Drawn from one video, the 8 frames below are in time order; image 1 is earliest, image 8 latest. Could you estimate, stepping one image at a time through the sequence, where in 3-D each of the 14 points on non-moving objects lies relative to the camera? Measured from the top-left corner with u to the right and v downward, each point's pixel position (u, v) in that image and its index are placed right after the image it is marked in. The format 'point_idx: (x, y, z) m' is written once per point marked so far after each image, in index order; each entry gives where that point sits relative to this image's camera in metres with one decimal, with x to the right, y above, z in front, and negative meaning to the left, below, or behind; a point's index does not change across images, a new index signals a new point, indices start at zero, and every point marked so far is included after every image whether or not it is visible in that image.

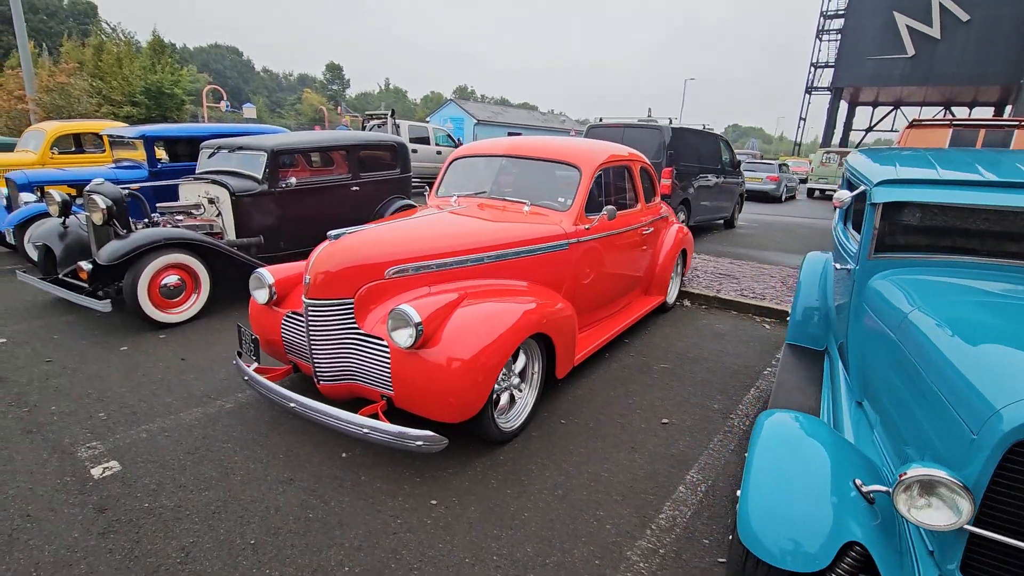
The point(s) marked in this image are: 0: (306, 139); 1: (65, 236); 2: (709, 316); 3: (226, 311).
0: (-2.4, +1.7, +6.0) m
1: (-4.4, +0.5, +5.1) m
2: (+2.2, -0.3, +5.6) m
3: (-2.9, -0.2, +5.1) m
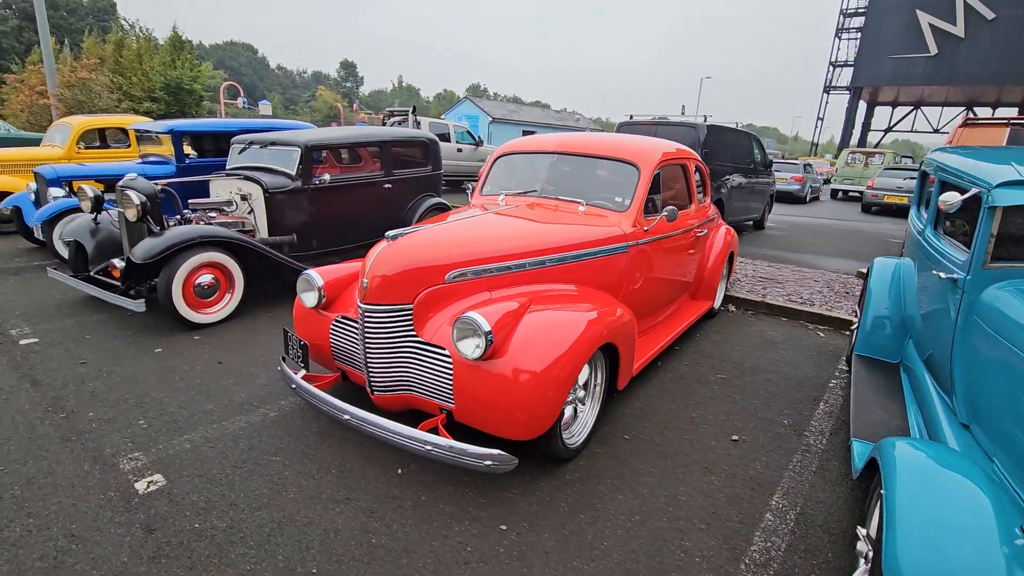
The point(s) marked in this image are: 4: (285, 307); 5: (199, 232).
0: (-2.0, +1.7, +5.8) m
1: (-4.0, +0.5, +4.9) m
2: (+2.6, -0.4, +5.4) m
3: (-2.5, -0.2, +4.9) m
4: (-2.3, -0.2, +5.1) m
5: (-2.7, +0.5, +4.4) m
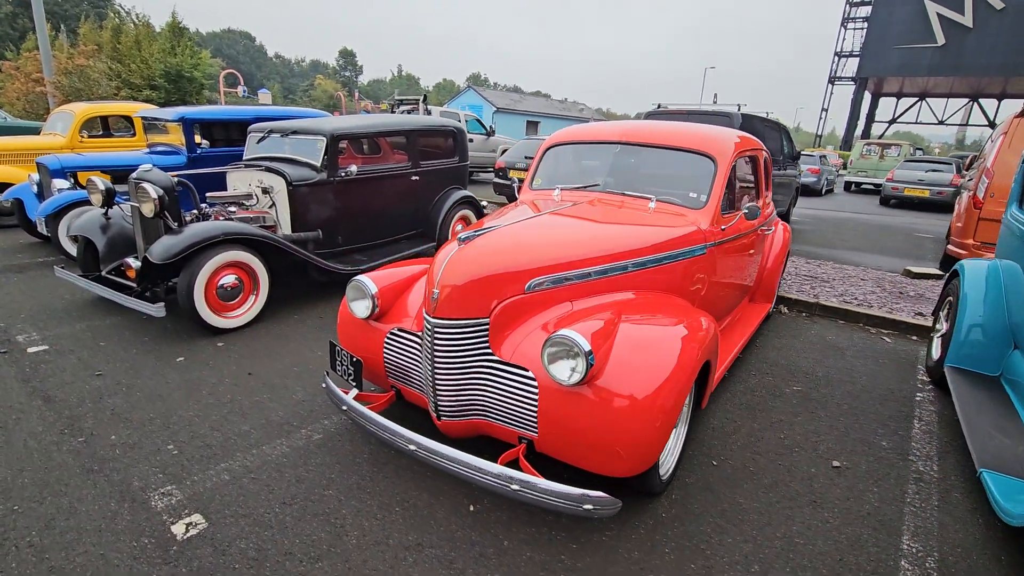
0: (-1.5, +1.7, +5.4) m
1: (-3.6, +0.5, +4.5) m
2: (+3.0, -0.4, +5.0) m
3: (-2.0, -0.2, +4.6) m
4: (-1.9, -0.2, +4.7) m
5: (-2.3, +0.5, +4.1) m
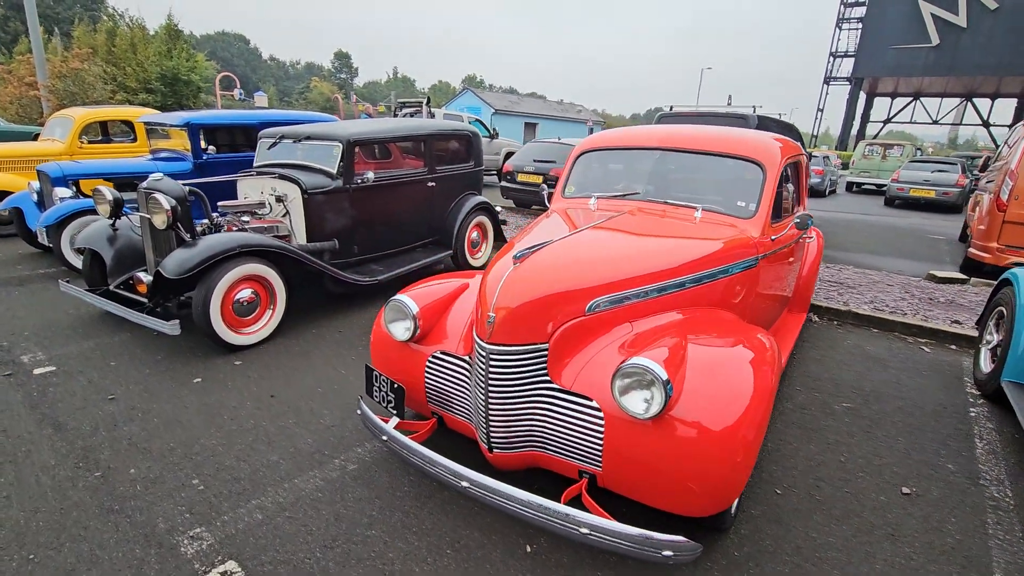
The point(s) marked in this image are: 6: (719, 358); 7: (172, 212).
0: (-1.3, +1.6, +5.2) m
1: (-3.4, +0.4, +4.3) m
2: (+3.2, -0.5, +4.8) m
3: (-1.8, -0.4, +4.4) m
4: (-1.6, -0.3, +4.5) m
5: (-2.1, +0.4, +3.9) m
6: (+0.9, -0.3, +2.2) m
7: (-2.5, +0.6, +3.8) m
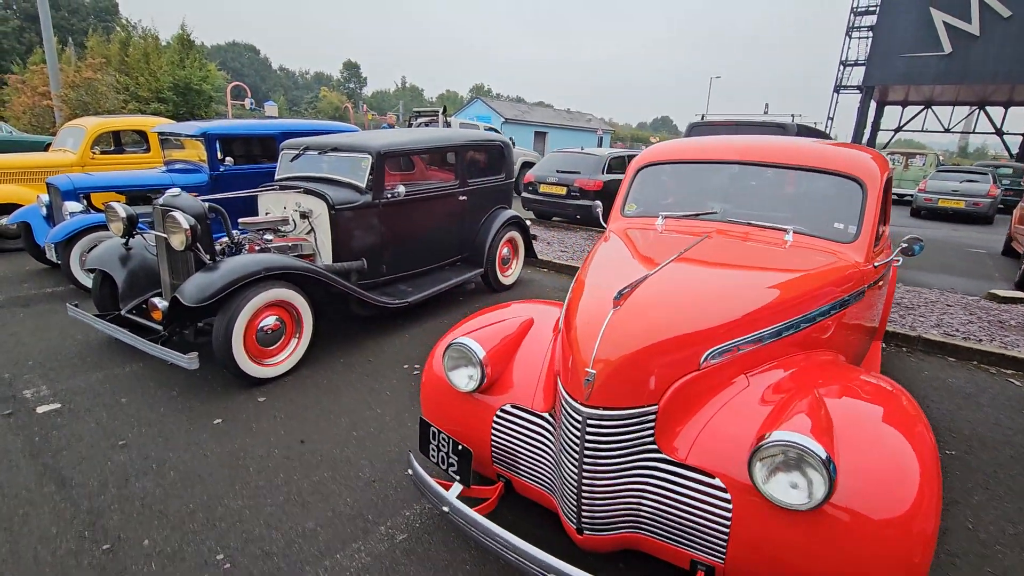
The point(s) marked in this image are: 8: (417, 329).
0: (-1.0, +1.4, +4.9) m
1: (-3.0, +0.2, +4.0) m
2: (+3.6, -0.7, +4.4) m
3: (-1.4, -0.6, +4.0) m
4: (-1.3, -0.5, +4.2) m
5: (-1.7, +0.2, +3.5) m
6: (+1.2, -0.5, +1.8) m
7: (-2.2, +0.4, +3.4) m
8: (-0.9, -0.4, +4.7) m
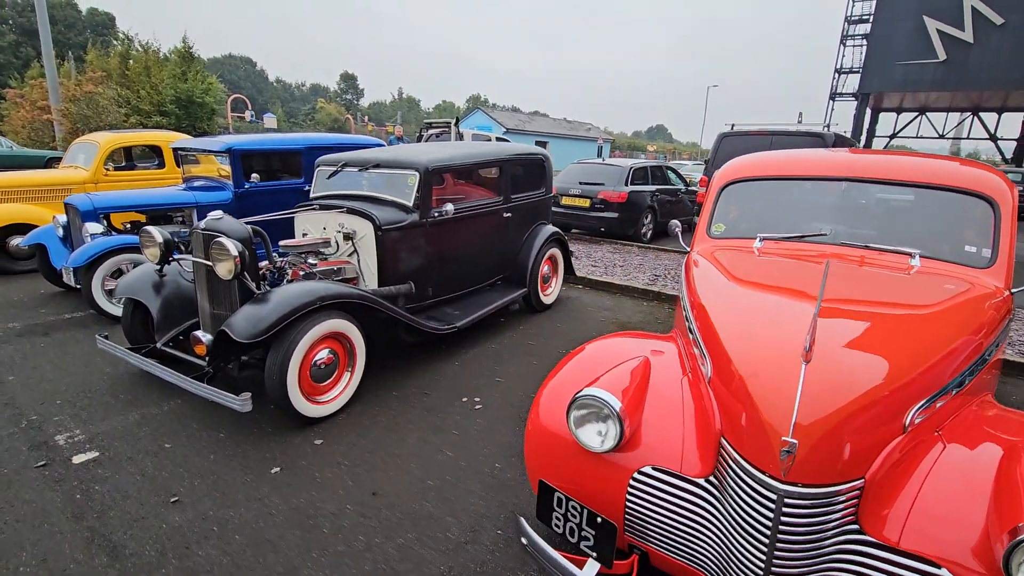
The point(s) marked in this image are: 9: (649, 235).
0: (-0.5, +1.2, +4.6) m
1: (-2.5, 0.0, +3.7) m
2: (+4.1, -0.8, +4.2) m
3: (-1.0, -0.8, +3.7) m
4: (-0.8, -0.7, +3.9) m
5: (-1.2, 0.0, +3.2) m
6: (+1.7, -0.6, +1.5) m
7: (-1.7, +0.2, +3.2) m
8: (-0.4, -0.6, +4.4) m
9: (+2.8, +1.1, +10.3) m
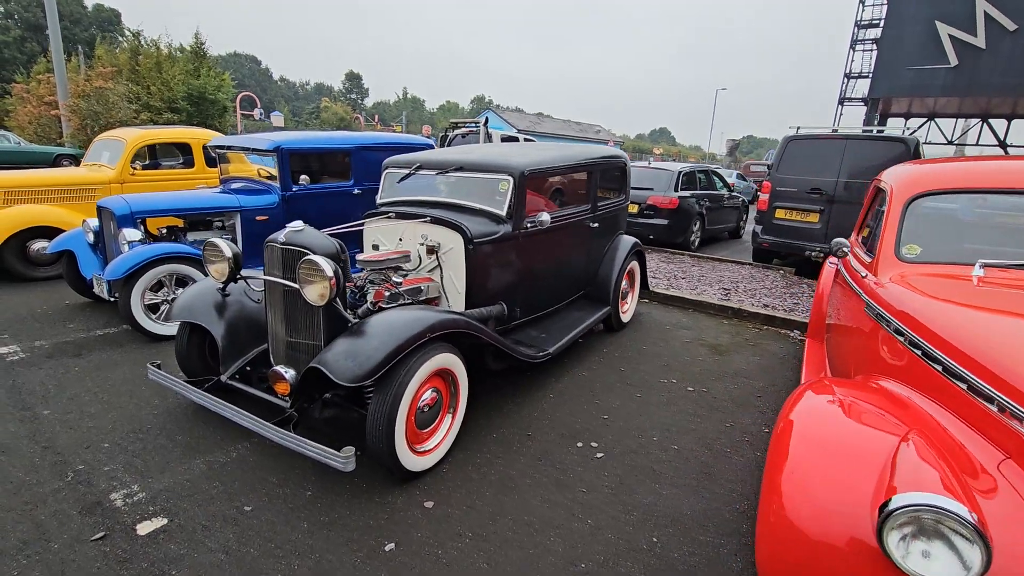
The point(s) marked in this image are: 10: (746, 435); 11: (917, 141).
0: (+0.3, +1.1, +4.1) m
1: (-1.8, -0.1, +3.2) m
2: (+4.8, -1.0, +3.6) m
3: (-0.2, -0.9, +3.2) m
4: (0.0, -0.9, +3.3) m
5: (-0.5, -0.2, +2.7) m
6: (+2.5, -0.8, +1.0) m
7: (-0.9, 0.0, +2.6) m
8: (+0.4, -0.8, +3.9) m
9: (+3.5, +0.9, +9.8) m
10: (+1.5, -1.0, +3.3) m
11: (+5.5, +2.0, +7.0) m
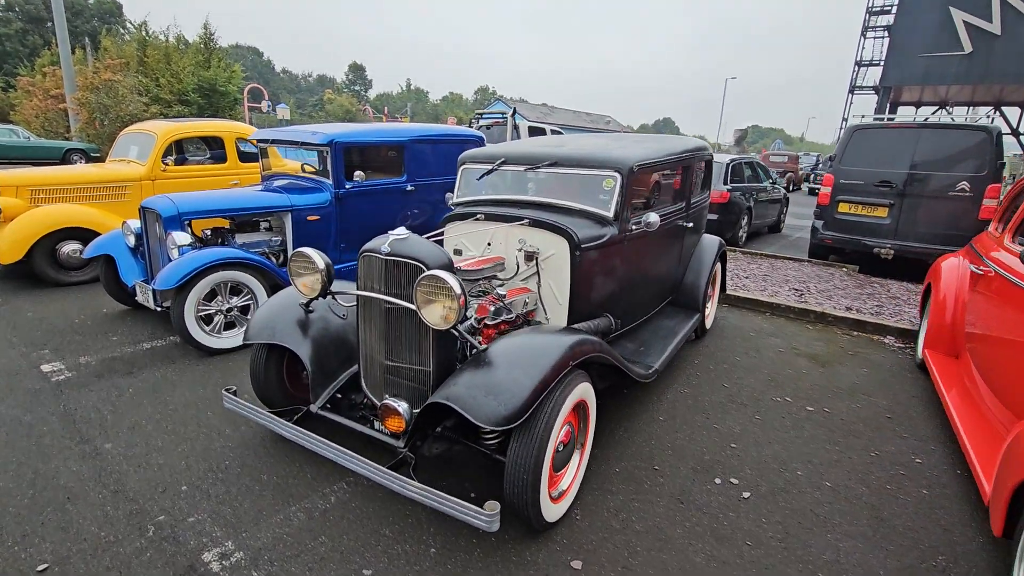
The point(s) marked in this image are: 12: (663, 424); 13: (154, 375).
0: (+1.0, +1.0, +3.6) m
1: (-1.1, -0.2, +2.8) m
2: (+5.5, -1.1, +3.2) m
3: (+0.5, -1.0, +2.8) m
4: (+0.7, -0.9, +2.9) m
5: (+0.2, -0.3, +2.3) m
6: (+3.2, -0.9, +0.6) m
7: (-0.2, -0.1, +2.2) m
8: (+1.0, -0.8, +3.5) m
9: (+4.3, +0.9, +9.4) m
10: (+2.2, -1.0, +2.9) m
11: (+6.2, +2.0, +6.5) m
12: (+1.0, -0.9, +3.3) m
13: (-2.6, -0.6, +3.6) m
